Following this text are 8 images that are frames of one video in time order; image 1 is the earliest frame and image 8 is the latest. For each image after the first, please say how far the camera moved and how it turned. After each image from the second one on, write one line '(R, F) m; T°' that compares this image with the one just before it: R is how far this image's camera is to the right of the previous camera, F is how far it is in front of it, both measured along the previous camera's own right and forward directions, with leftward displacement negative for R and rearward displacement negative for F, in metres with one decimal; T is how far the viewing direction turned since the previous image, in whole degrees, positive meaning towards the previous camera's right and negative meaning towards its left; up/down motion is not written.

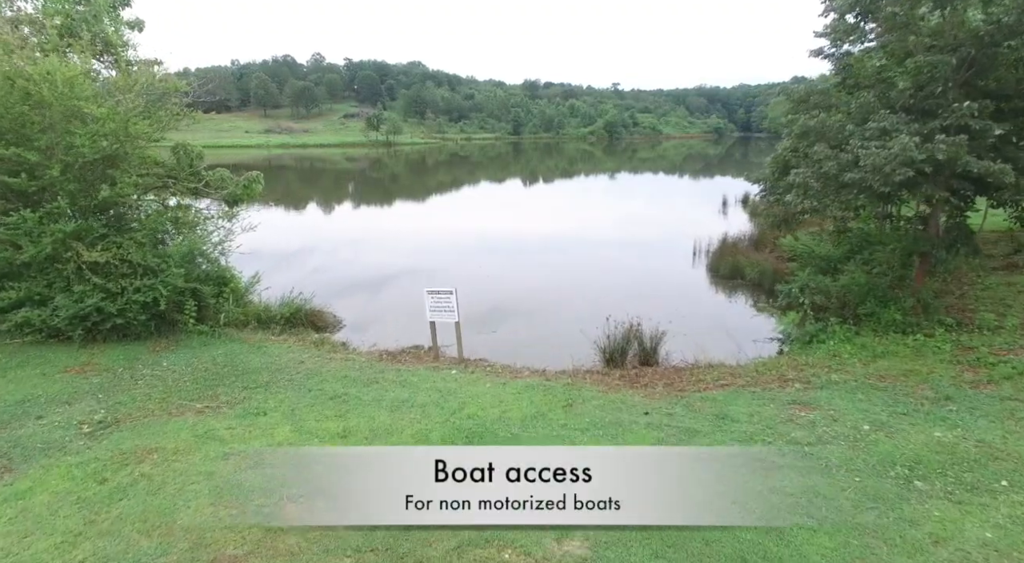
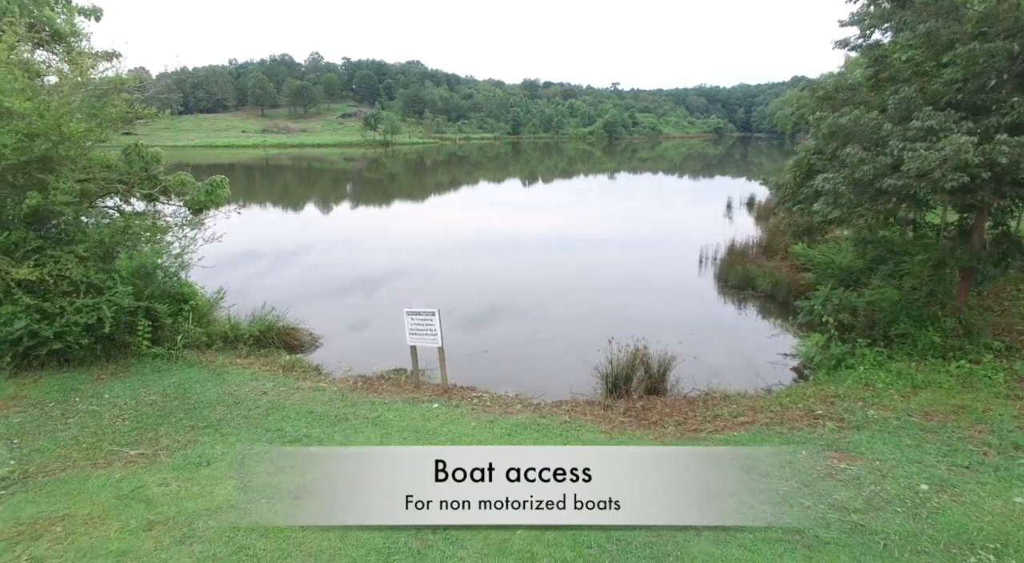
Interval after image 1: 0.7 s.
(0.0, +0.4) m; 0°
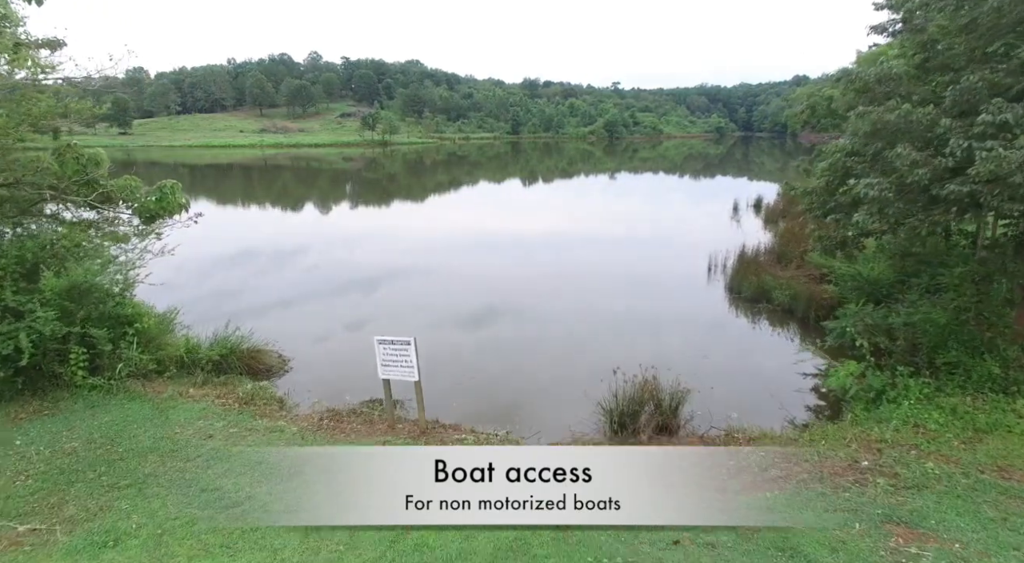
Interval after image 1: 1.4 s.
(0.0, +0.4) m; 0°
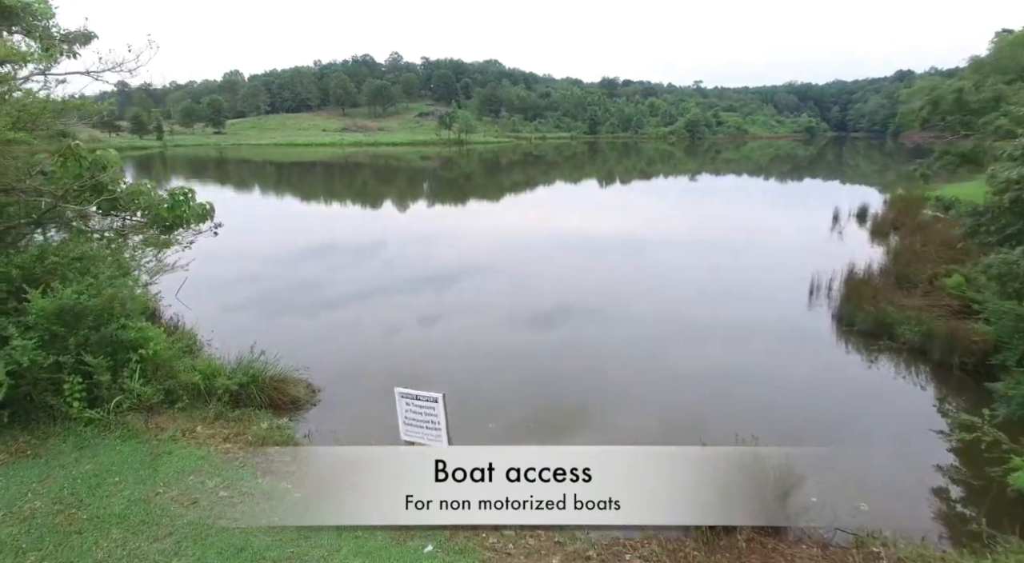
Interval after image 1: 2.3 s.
(0.0, +0.6) m; -7°
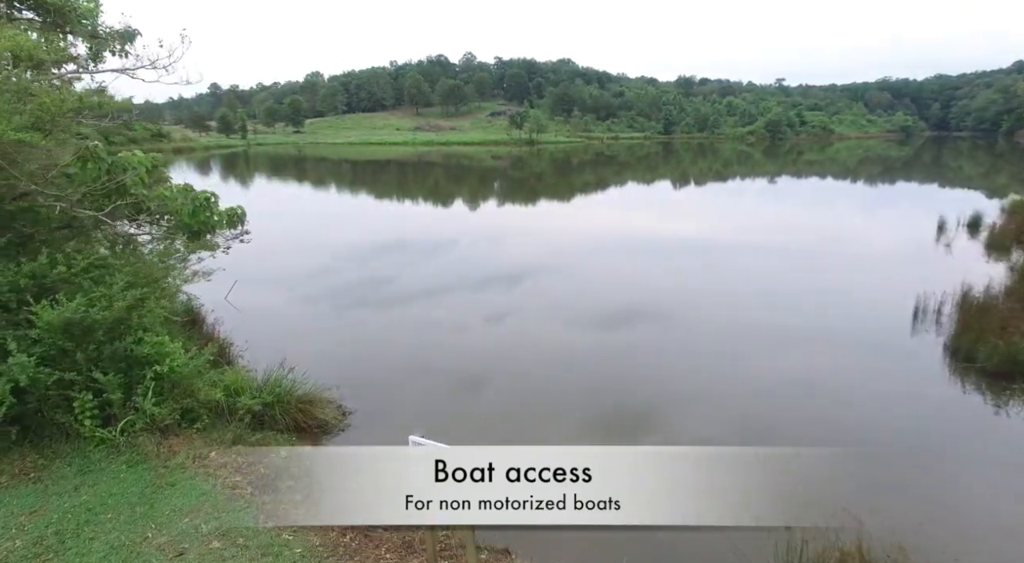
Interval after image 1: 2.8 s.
(+0.1, +0.4) m; -6°
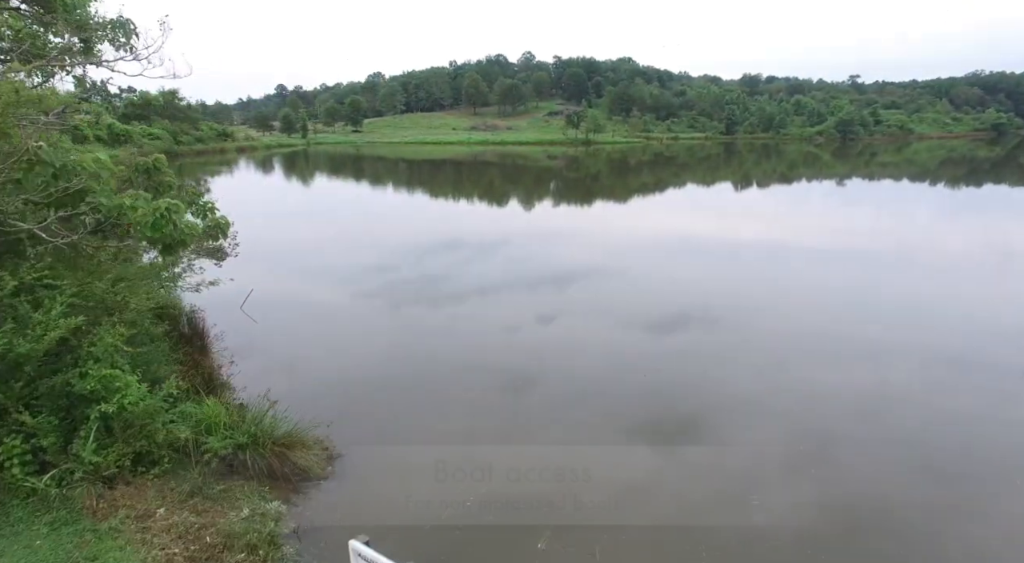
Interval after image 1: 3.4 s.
(+0.1, +0.5) m; -5°
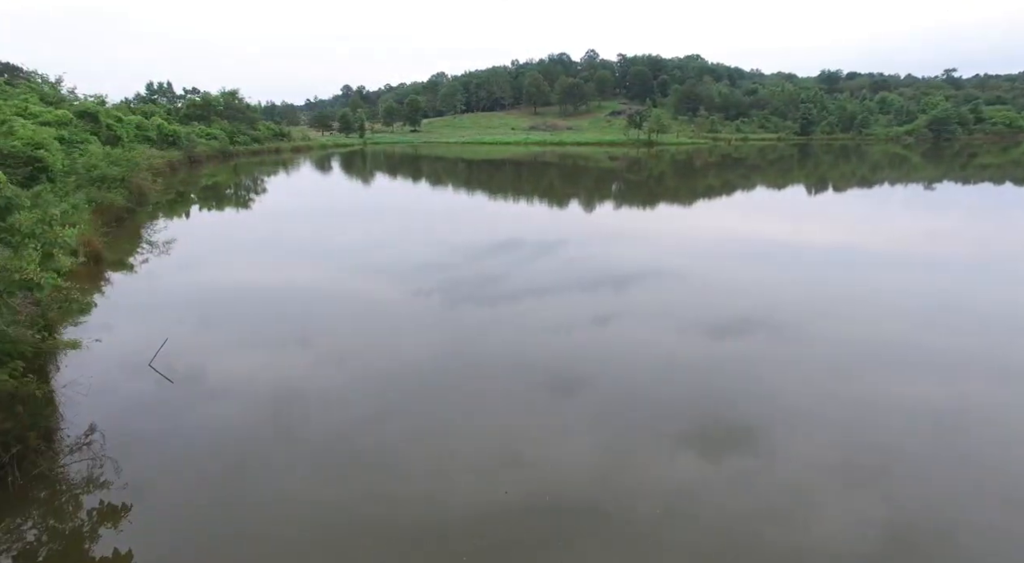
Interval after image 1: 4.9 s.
(+0.3, +1.4) m; -5°
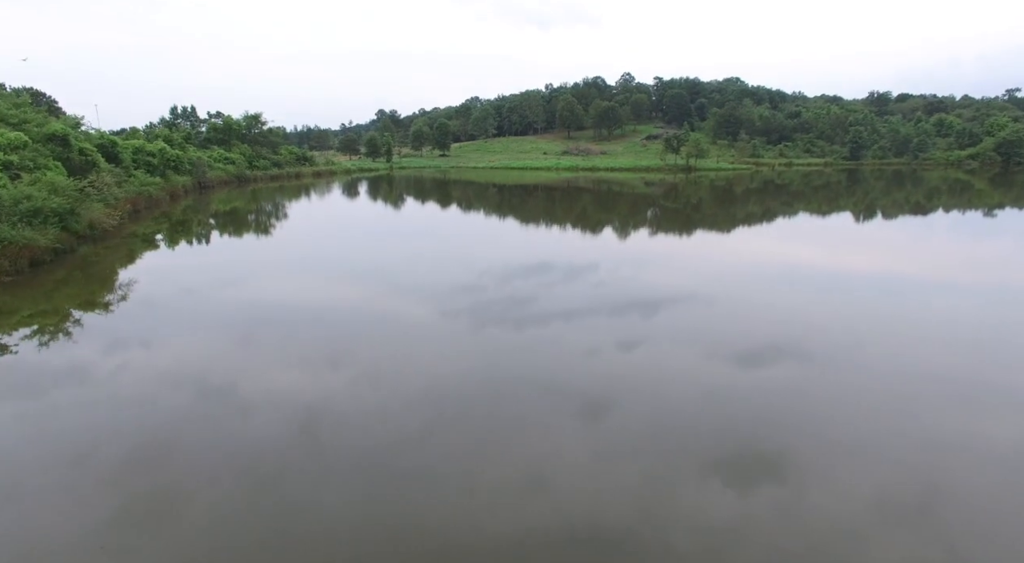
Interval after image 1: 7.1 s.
(+0.3, +2.1) m; -3°
